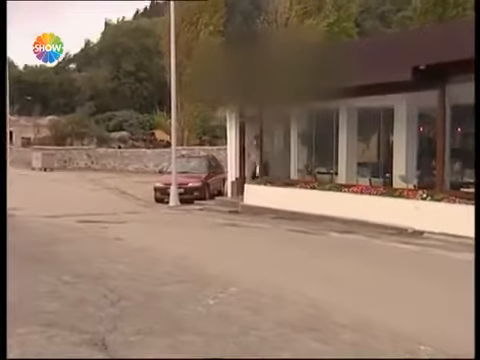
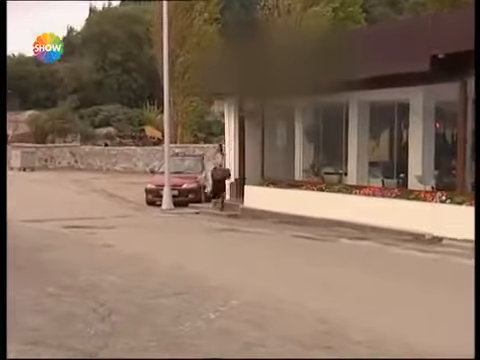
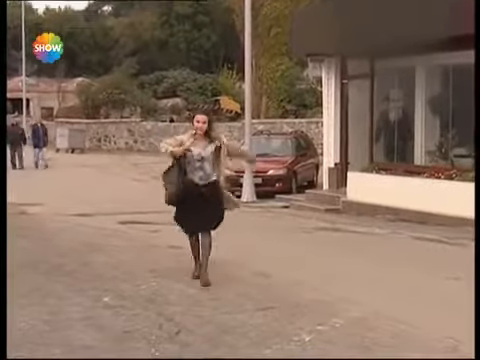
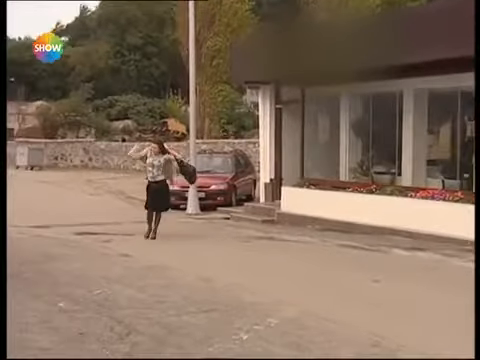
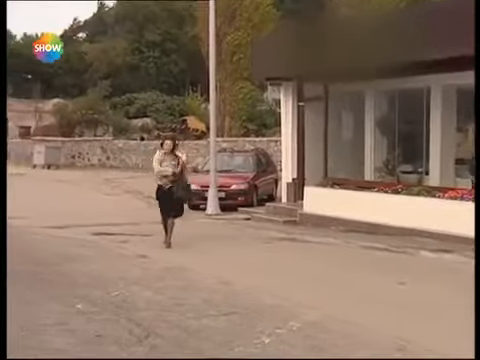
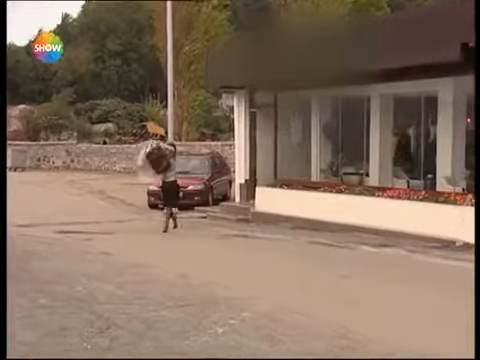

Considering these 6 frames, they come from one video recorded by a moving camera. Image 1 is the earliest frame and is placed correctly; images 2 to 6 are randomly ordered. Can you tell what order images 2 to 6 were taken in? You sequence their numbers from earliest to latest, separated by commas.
2, 6, 4, 5, 3
